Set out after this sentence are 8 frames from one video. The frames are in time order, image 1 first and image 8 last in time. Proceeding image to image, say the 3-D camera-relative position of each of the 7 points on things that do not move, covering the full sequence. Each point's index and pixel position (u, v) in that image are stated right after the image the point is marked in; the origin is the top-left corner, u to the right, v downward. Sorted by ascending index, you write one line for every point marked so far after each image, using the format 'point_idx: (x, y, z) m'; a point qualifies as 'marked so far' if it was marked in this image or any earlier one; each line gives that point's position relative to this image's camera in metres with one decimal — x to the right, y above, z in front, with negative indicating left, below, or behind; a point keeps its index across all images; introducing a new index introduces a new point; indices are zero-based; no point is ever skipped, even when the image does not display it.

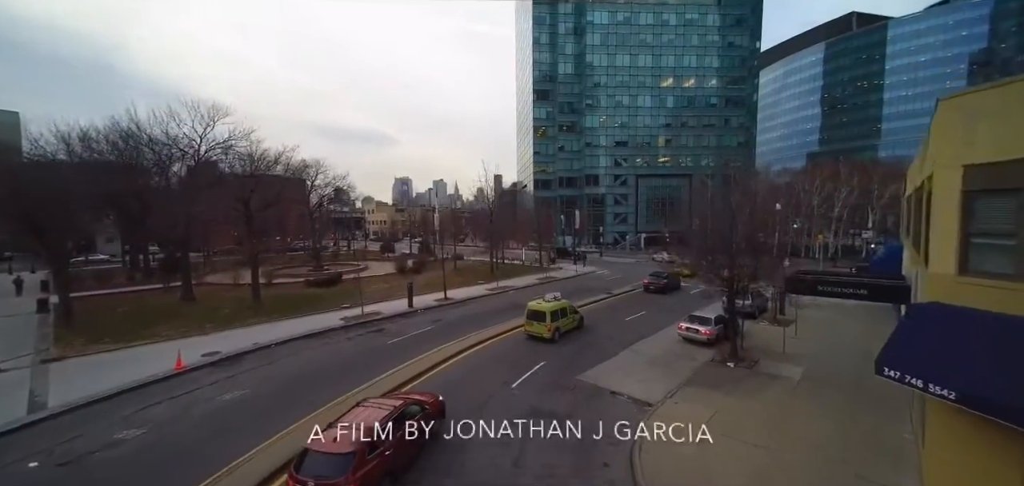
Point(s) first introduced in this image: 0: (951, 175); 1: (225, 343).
0: (+7.1, +1.1, +6.7) m
1: (-10.8, -3.8, +15.2) m
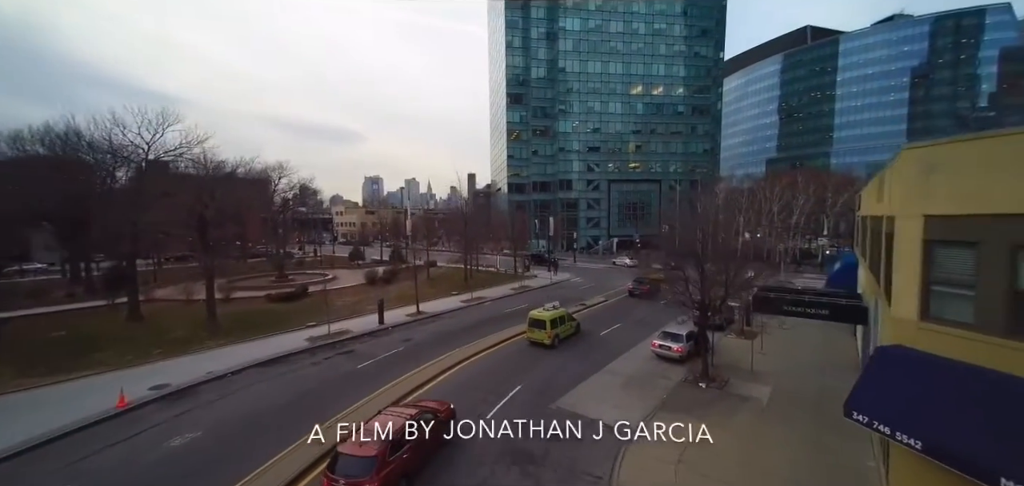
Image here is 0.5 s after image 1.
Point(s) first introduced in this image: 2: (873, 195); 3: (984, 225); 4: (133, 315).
0: (+6.8, +0.3, +6.9) m
1: (-11.7, -4.5, +14.2) m
2: (+10.4, +1.3, +11.7) m
3: (+6.8, +0.3, +5.9) m
4: (-18.6, -3.5, +19.8) m
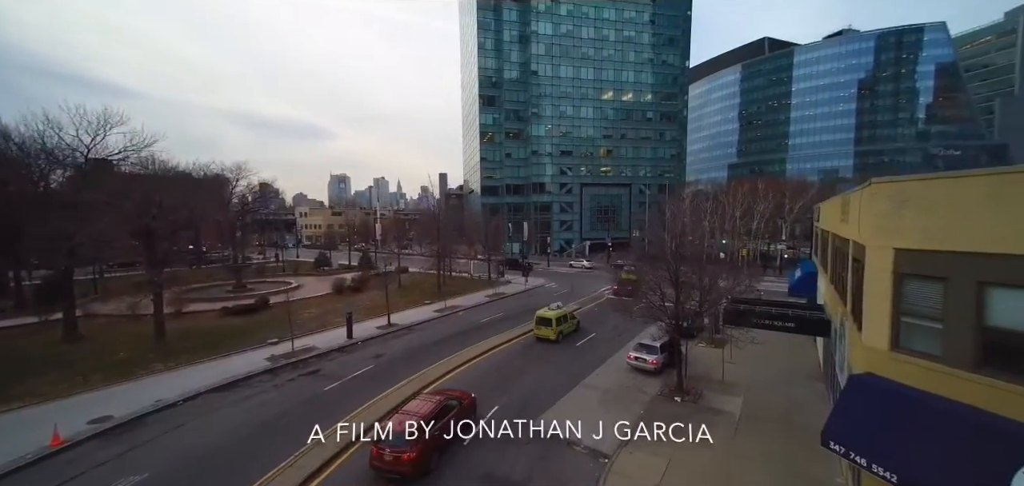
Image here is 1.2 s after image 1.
0: (+6.4, -0.2, +7.1) m
1: (-12.5, -5.1, +13.0) m
2: (+9.7, +0.8, +12.1) m
3: (+6.6, -0.3, +6.1) m
4: (-19.8, -4.1, +18.1) m
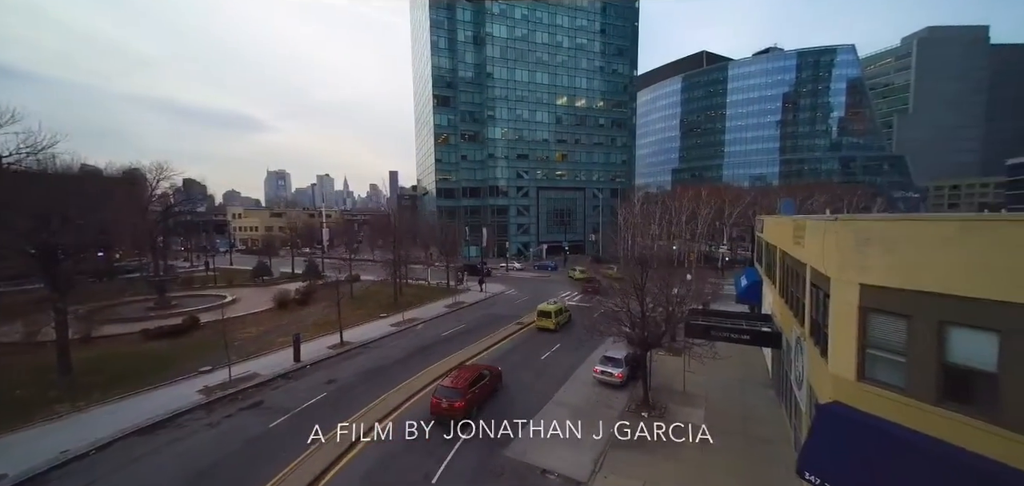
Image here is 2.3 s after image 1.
0: (+6.1, -0.8, +7.3) m
1: (-13.4, -5.8, +11.0) m
2: (+8.7, +0.2, +12.7) m
3: (+6.3, -0.9, +6.4) m
4: (-21.3, -4.8, +15.2) m
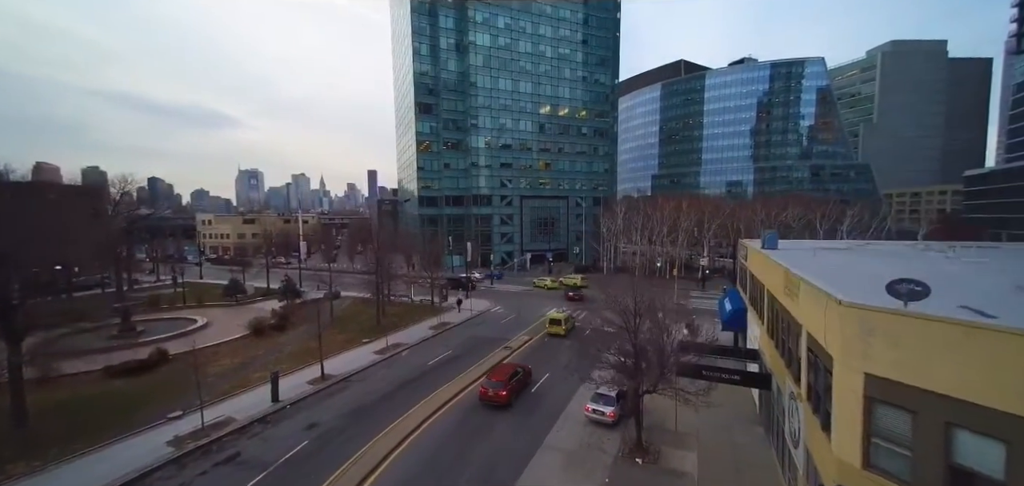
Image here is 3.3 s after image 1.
0: (+6.1, -2.3, +7.3) m
1: (-13.6, -7.2, +10.0) m
2: (+8.5, -1.3, +12.8) m
3: (+6.4, -2.4, +6.3) m
4: (-21.6, -6.2, +13.8) m
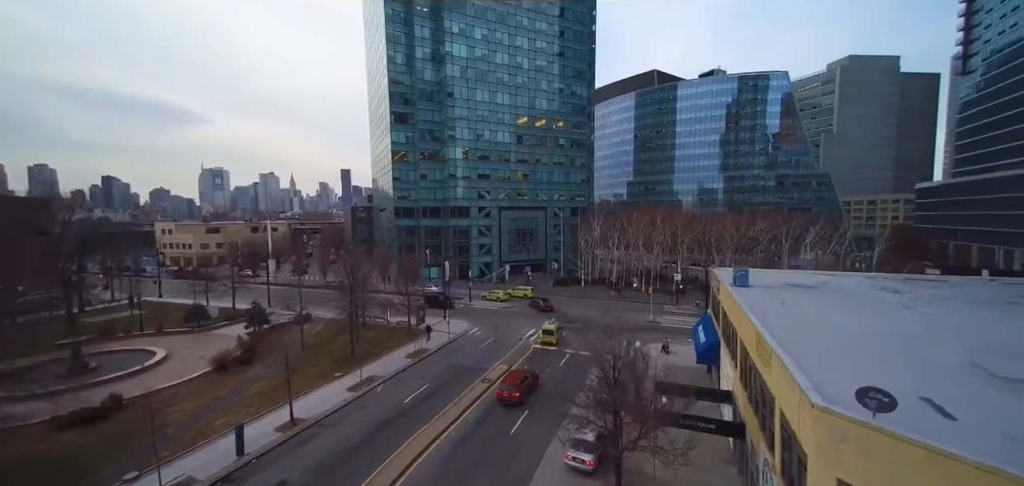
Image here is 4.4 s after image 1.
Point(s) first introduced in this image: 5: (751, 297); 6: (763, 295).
0: (+5.8, -4.1, +7.4) m
1: (-14.0, -9.0, +8.9) m
2: (+7.8, -3.1, +13.0) m
3: (+6.2, -4.2, +6.4) m
4: (-22.3, -8.0, +12.2) m
5: (+10.5, -2.5, +17.9) m
6: (+11.2, -2.4, +18.1) m
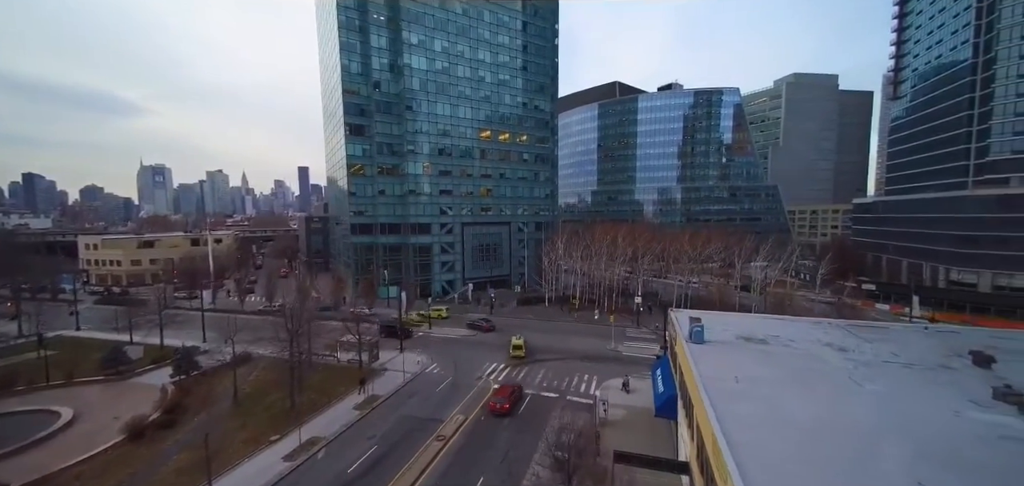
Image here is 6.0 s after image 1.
0: (+4.7, -6.8, +6.7) m
1: (-15.2, -11.8, +6.5) m
2: (+6.2, -5.8, +12.5) m
3: (+5.1, -6.9, +5.8) m
4: (-23.7, -10.7, +9.1) m
5: (+8.4, -5.2, +17.5) m
6: (+9.2, -5.2, +17.9) m
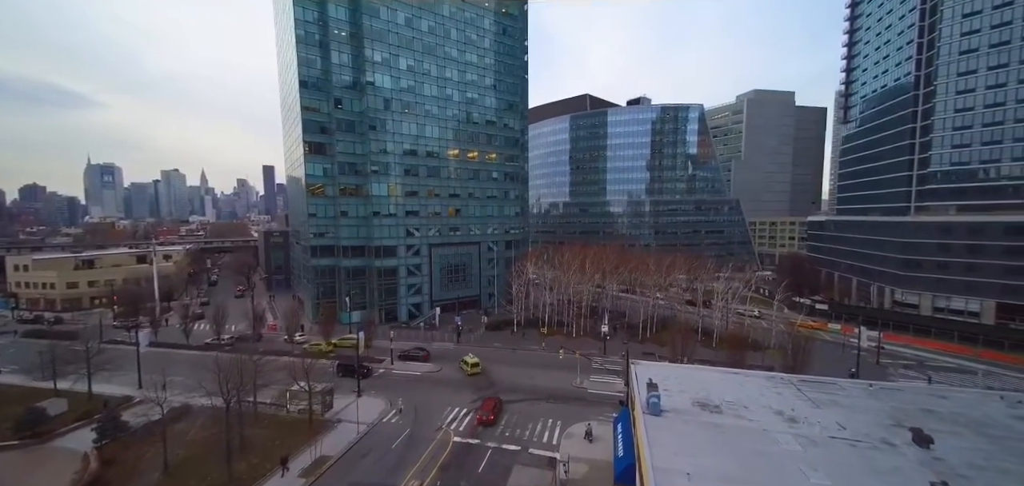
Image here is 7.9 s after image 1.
0: (+3.3, -10.2, +6.2) m
1: (-16.5, -15.0, +4.6) m
2: (+4.5, -9.2, +12.0) m
3: (+3.9, -10.2, +5.3) m
4: (-25.1, -14.0, +6.7) m
5: (+6.4, -8.6, +17.3) m
6: (+7.1, -8.6, +17.6) m
